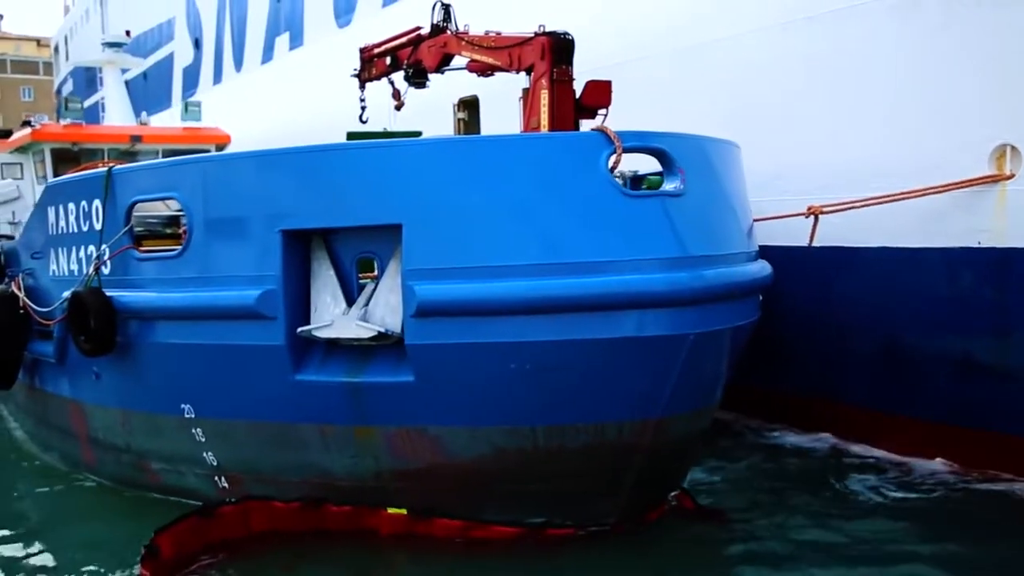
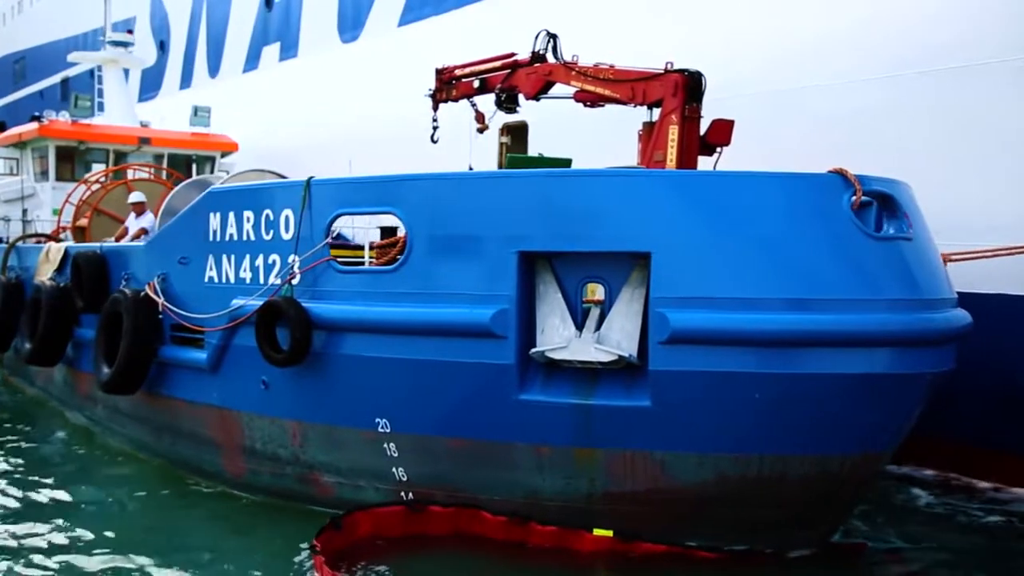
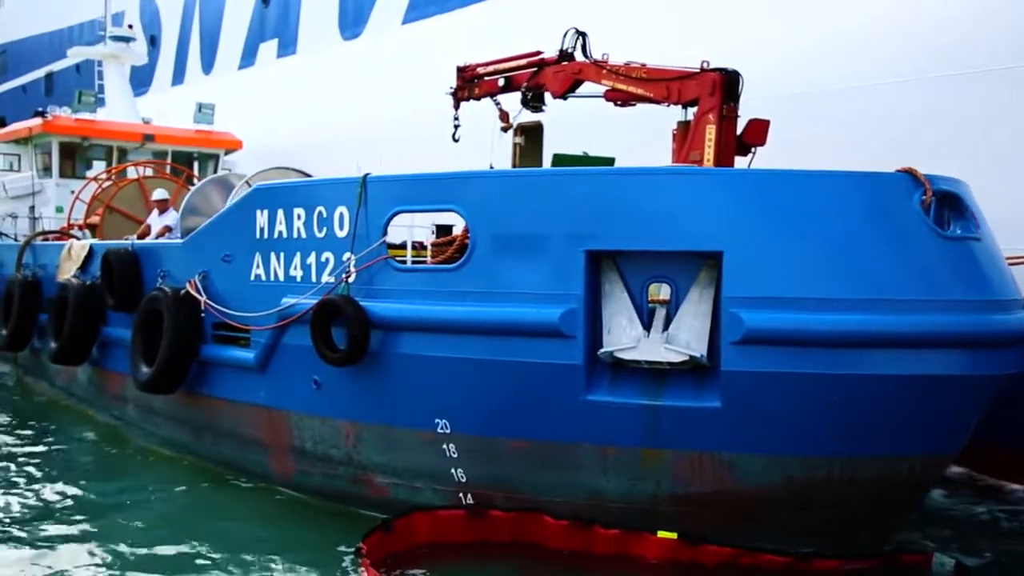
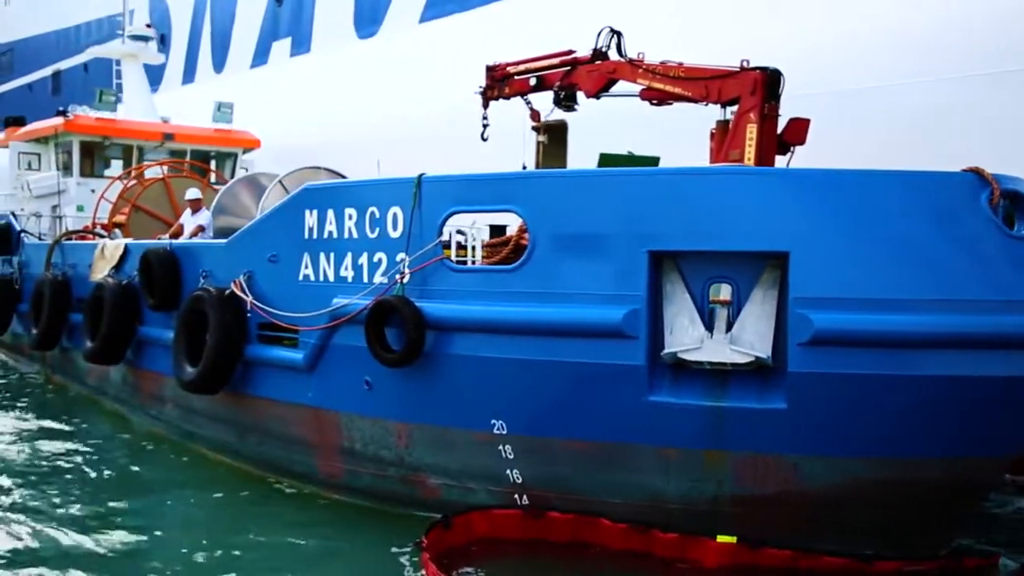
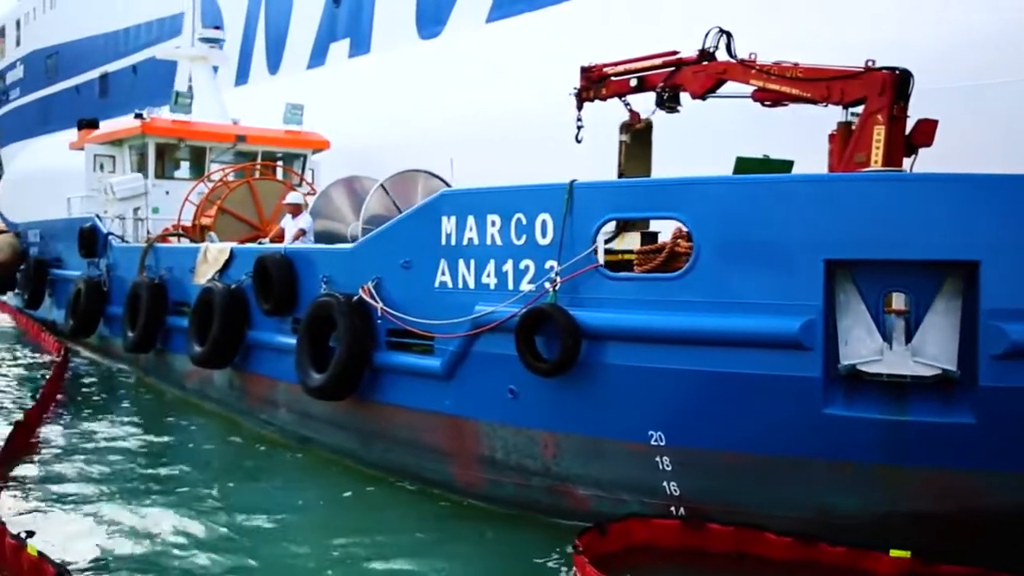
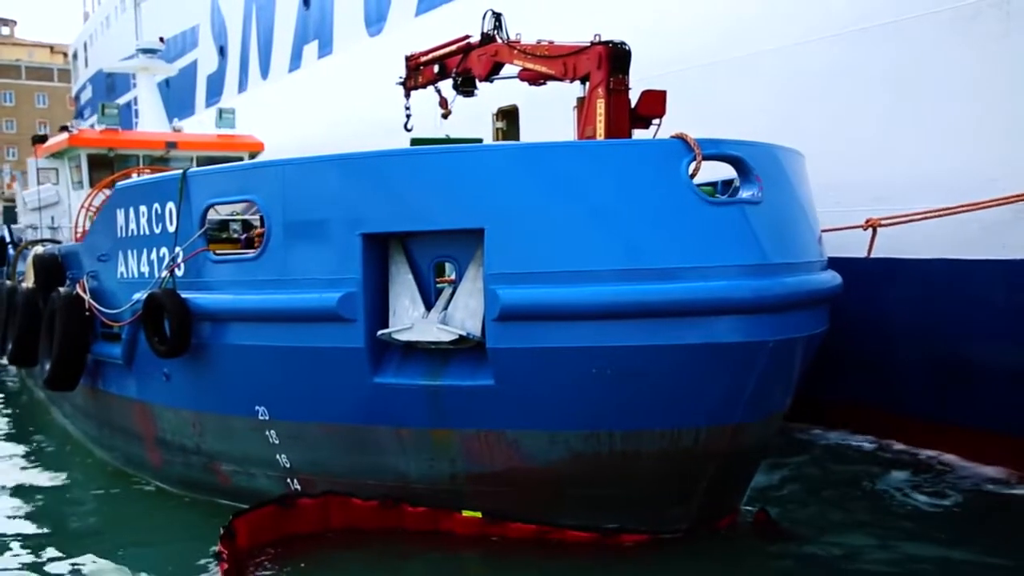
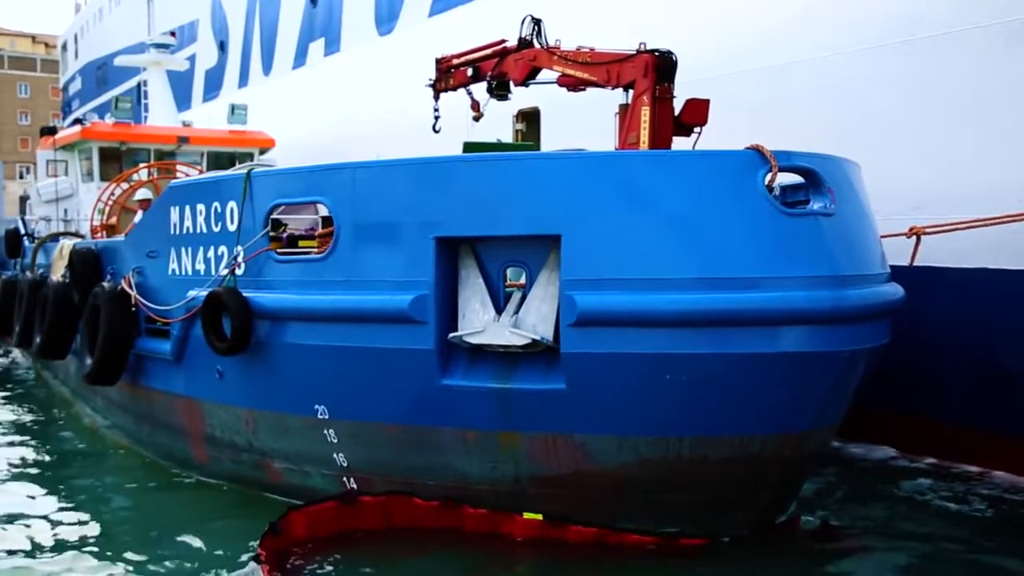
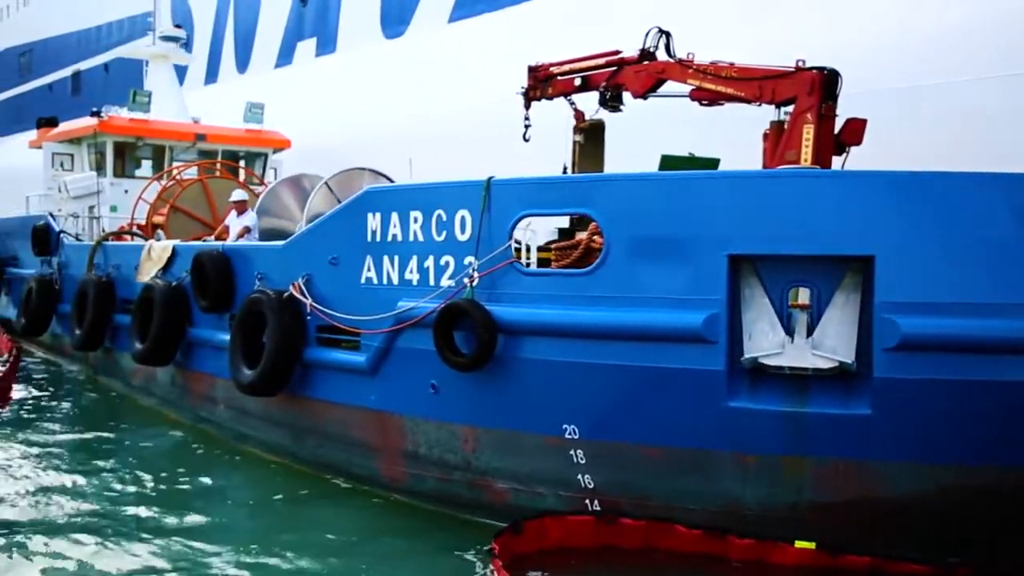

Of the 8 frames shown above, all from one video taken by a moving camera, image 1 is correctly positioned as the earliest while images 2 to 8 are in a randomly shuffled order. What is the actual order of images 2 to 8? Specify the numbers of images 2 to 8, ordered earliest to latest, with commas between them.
6, 7, 2, 3, 4, 8, 5
